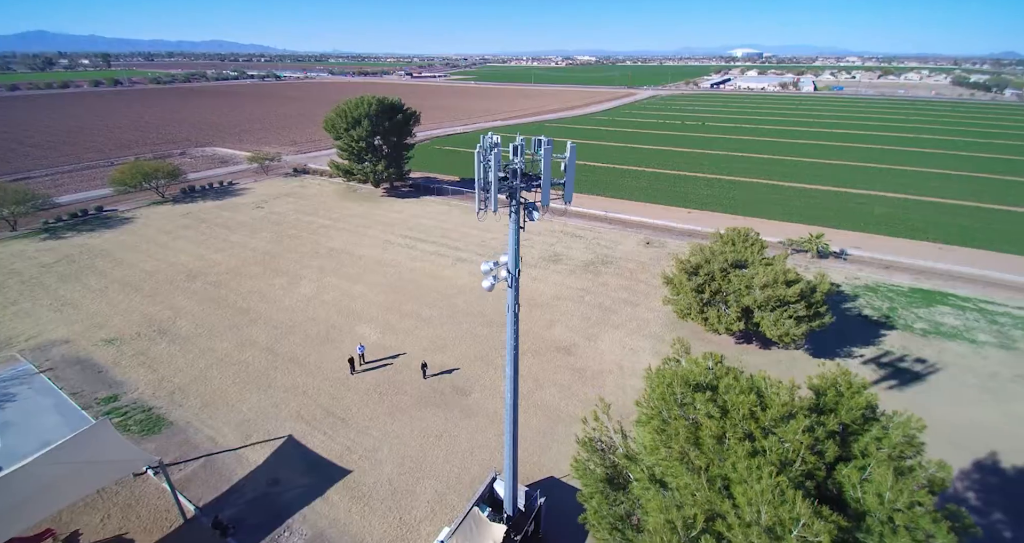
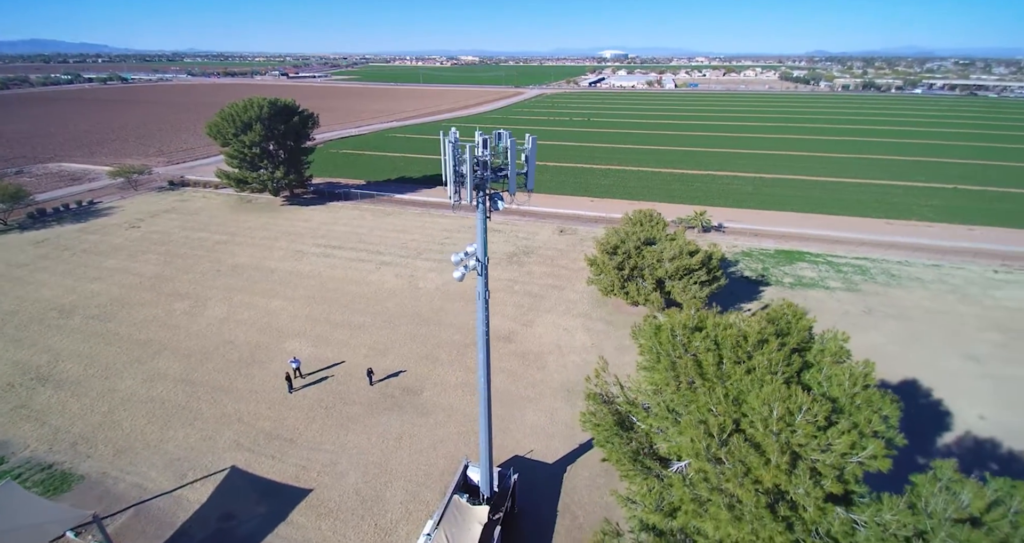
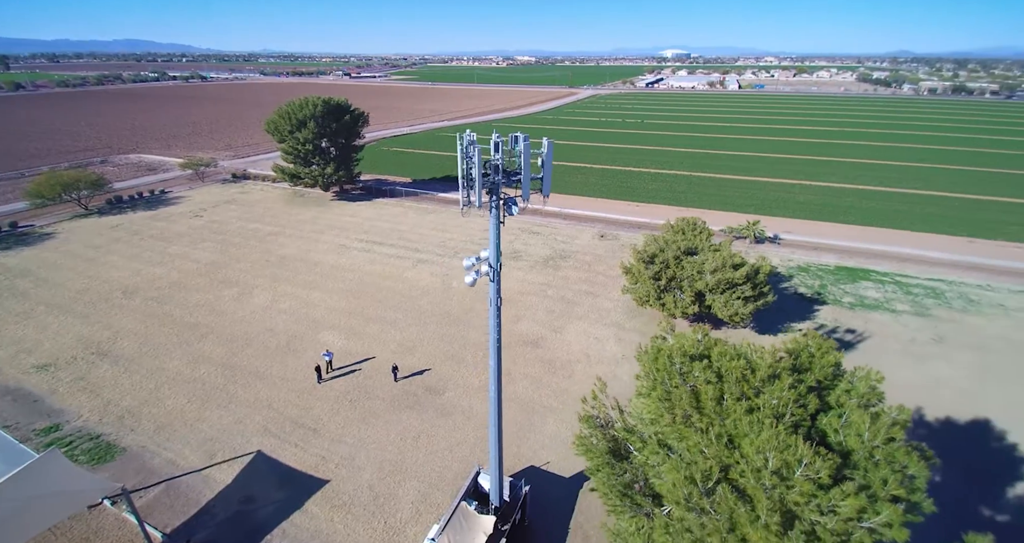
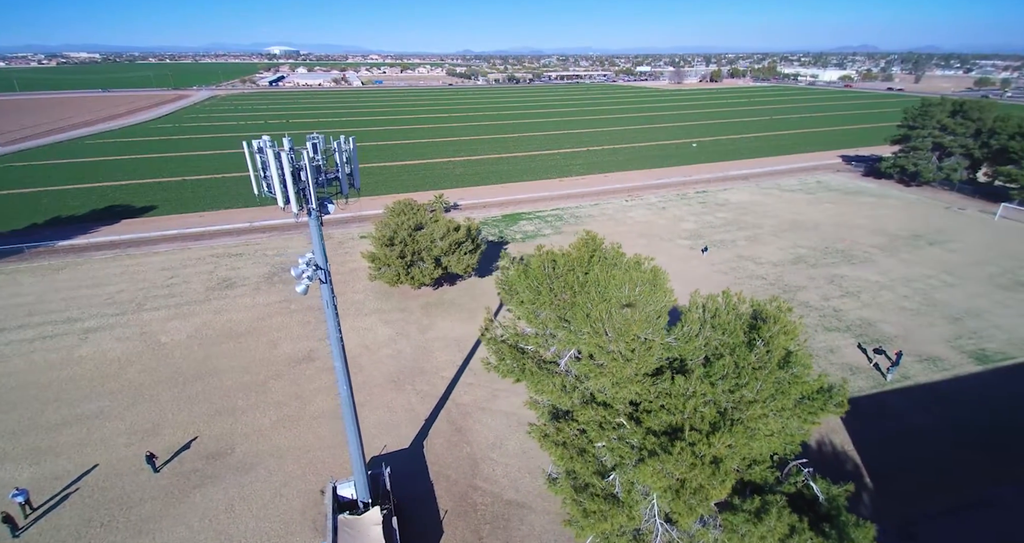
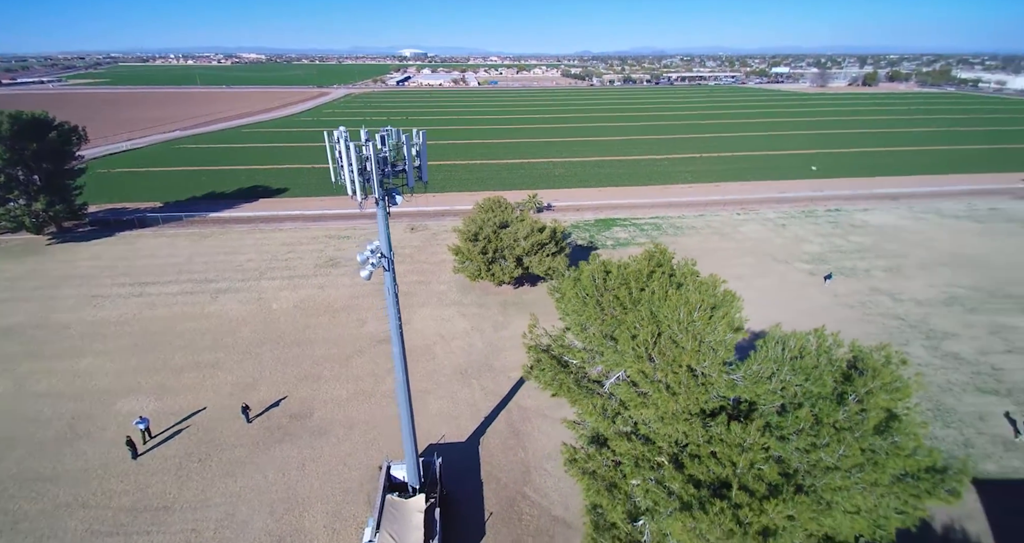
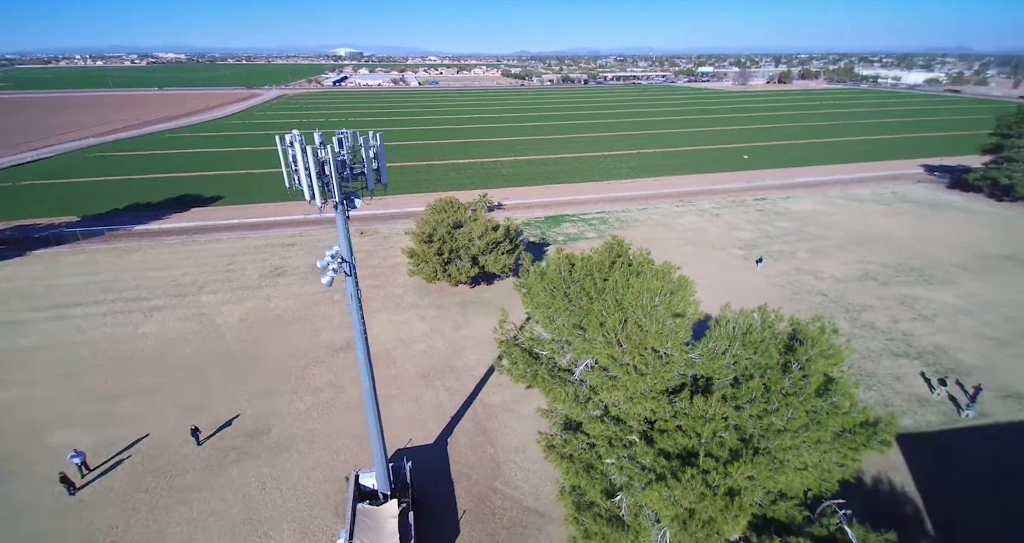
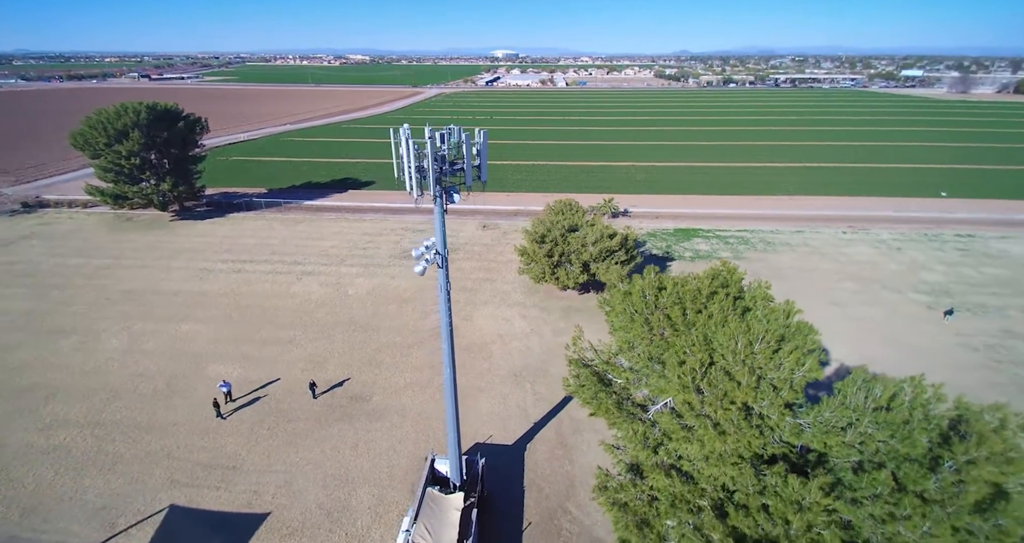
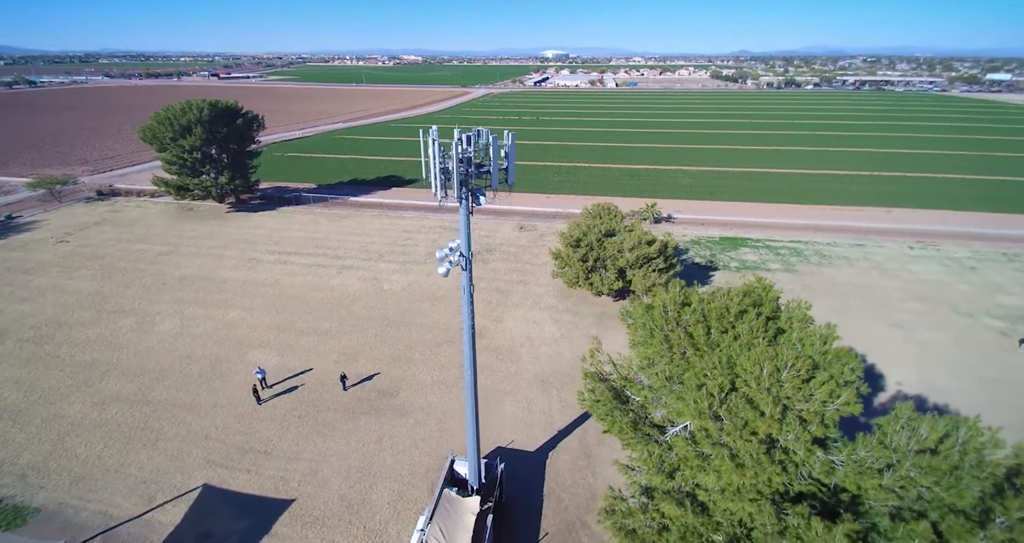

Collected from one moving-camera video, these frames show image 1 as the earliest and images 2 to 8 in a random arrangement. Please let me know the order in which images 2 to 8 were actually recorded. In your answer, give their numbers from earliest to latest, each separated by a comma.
3, 2, 8, 7, 5, 6, 4
